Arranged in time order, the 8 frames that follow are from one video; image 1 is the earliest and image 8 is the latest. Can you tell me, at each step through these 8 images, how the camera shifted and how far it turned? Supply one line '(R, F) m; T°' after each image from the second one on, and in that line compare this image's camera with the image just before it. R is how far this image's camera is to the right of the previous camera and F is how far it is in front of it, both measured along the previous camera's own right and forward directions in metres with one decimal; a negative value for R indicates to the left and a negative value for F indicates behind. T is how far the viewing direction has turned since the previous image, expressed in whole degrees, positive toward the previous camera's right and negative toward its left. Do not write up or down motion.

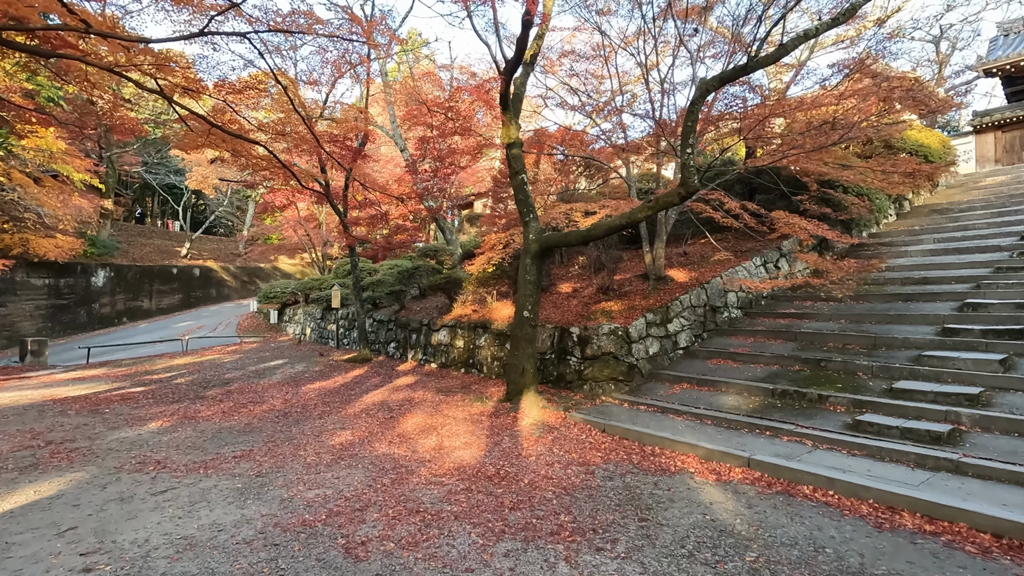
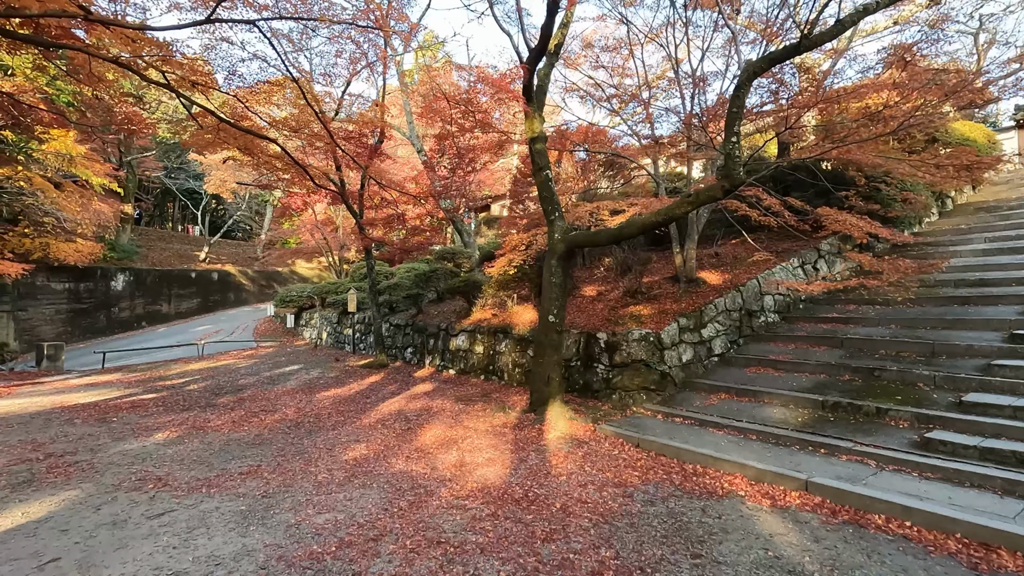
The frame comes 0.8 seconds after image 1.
(-0.1, +0.3) m; -2°
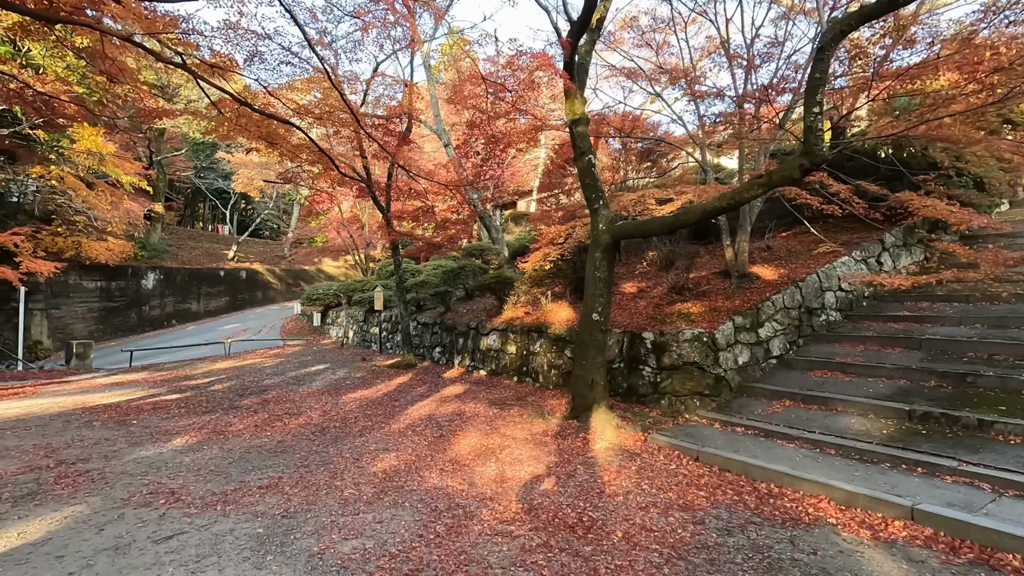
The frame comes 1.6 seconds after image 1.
(-0.2, +0.4) m; -3°
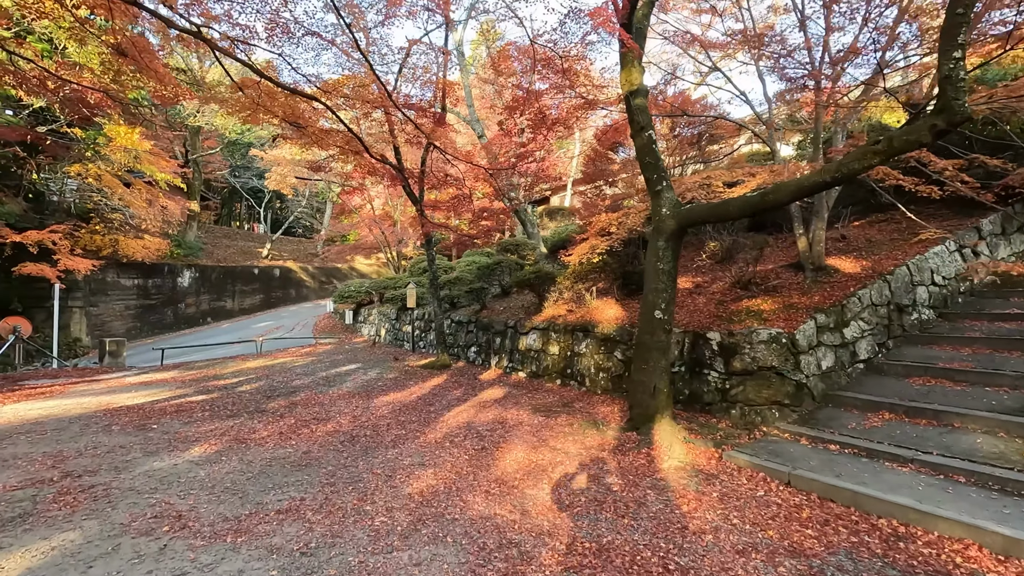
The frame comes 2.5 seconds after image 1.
(-0.2, +0.6) m; -3°
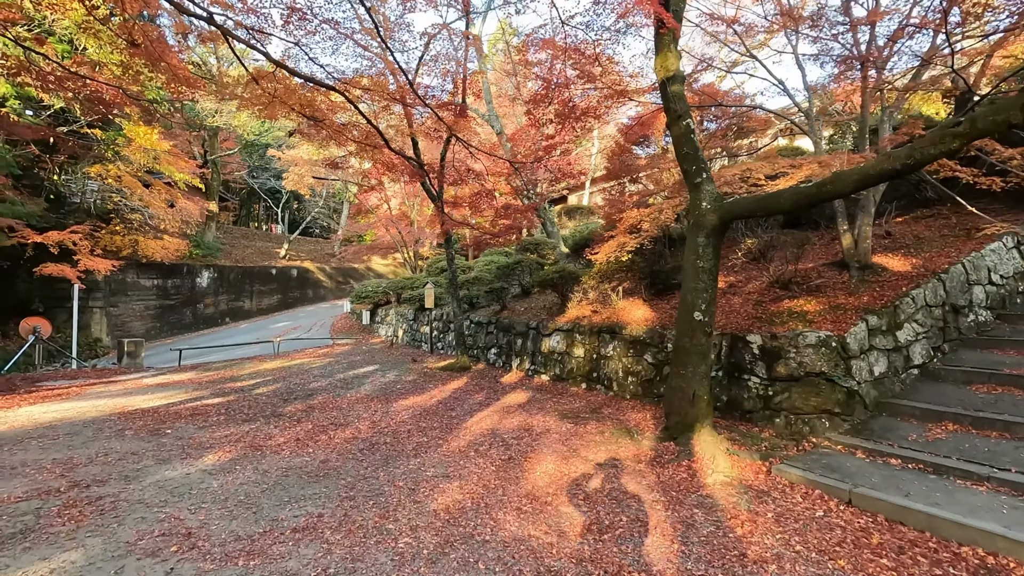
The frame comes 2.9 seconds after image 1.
(-0.1, +0.3) m; -2°
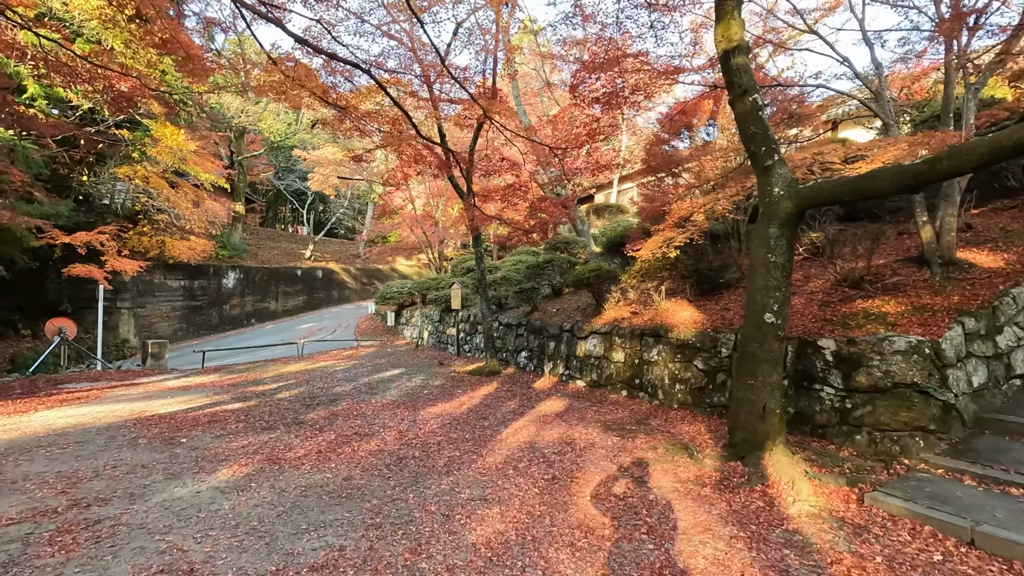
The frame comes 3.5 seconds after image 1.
(-0.1, +0.4) m; -2°
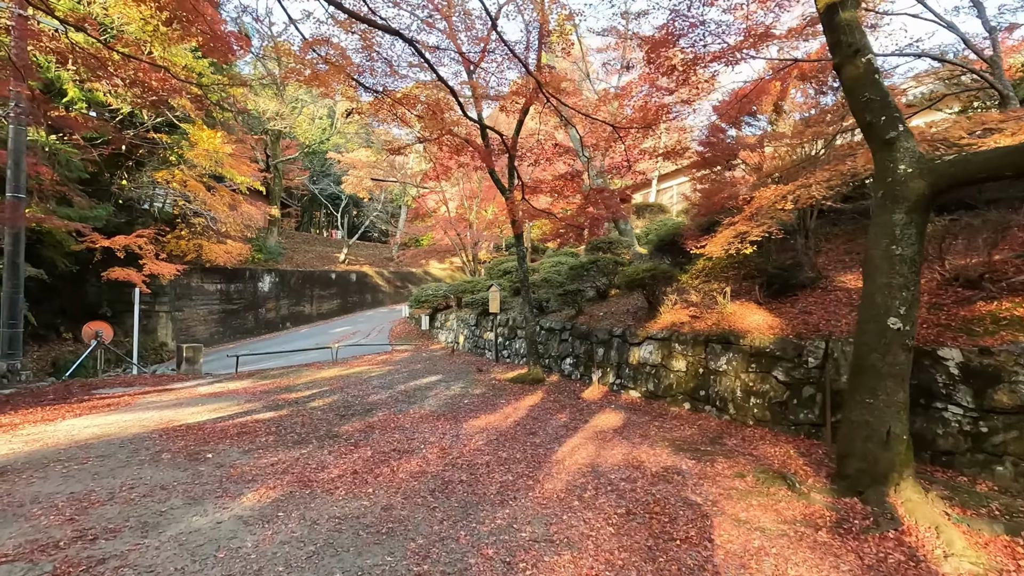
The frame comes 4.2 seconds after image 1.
(-0.2, +0.5) m; -3°
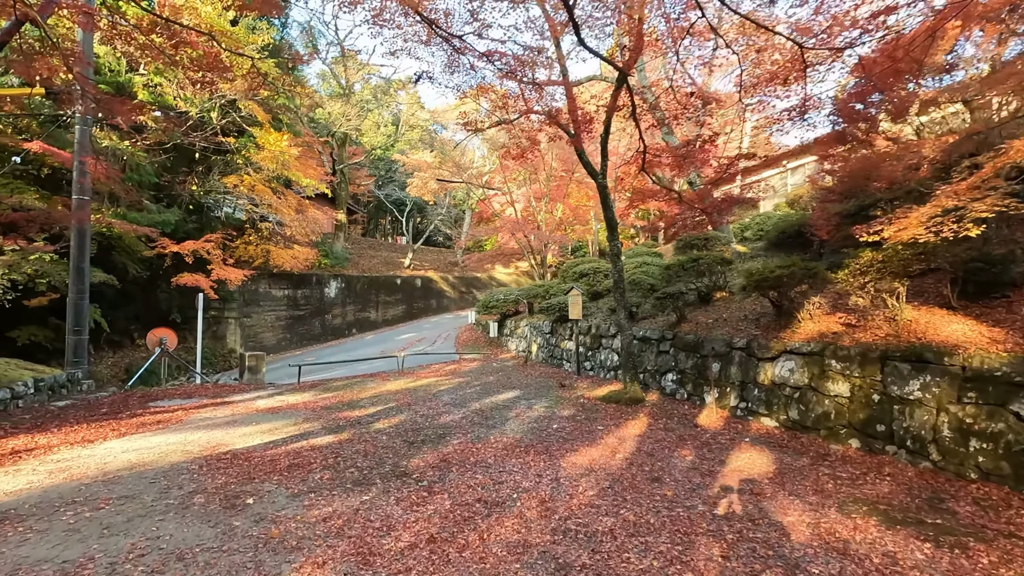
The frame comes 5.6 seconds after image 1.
(-0.4, +1.1) m; -6°
